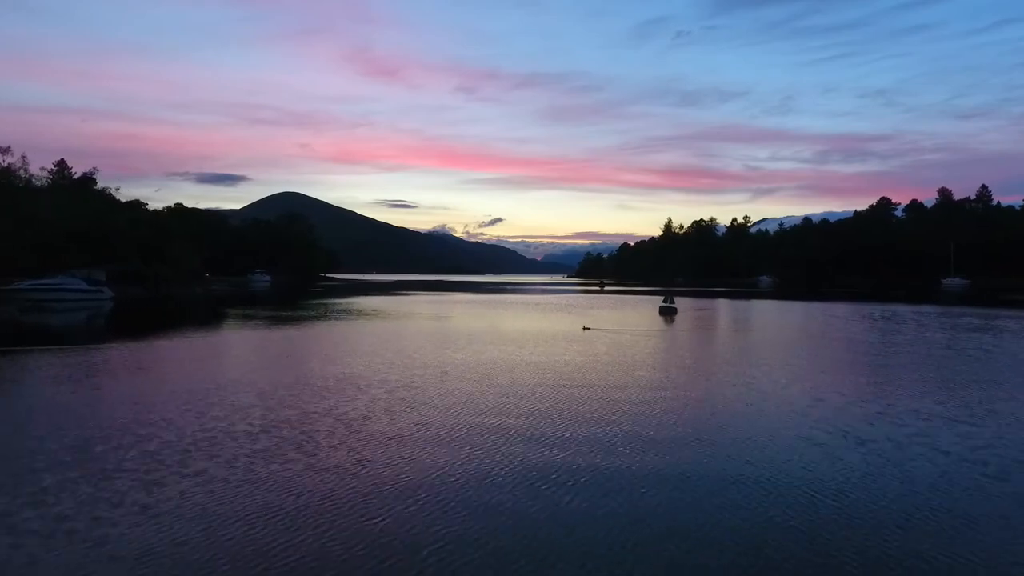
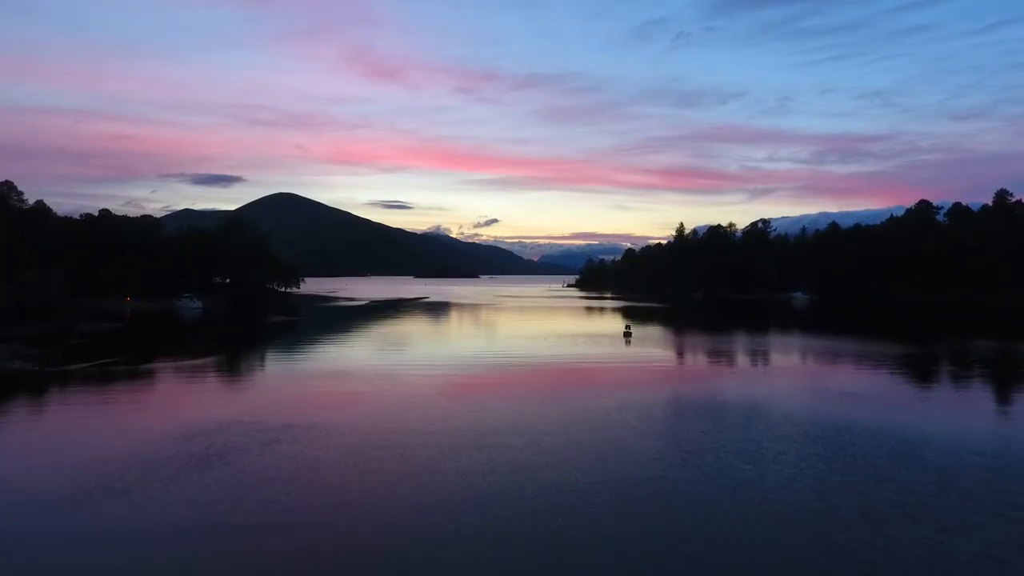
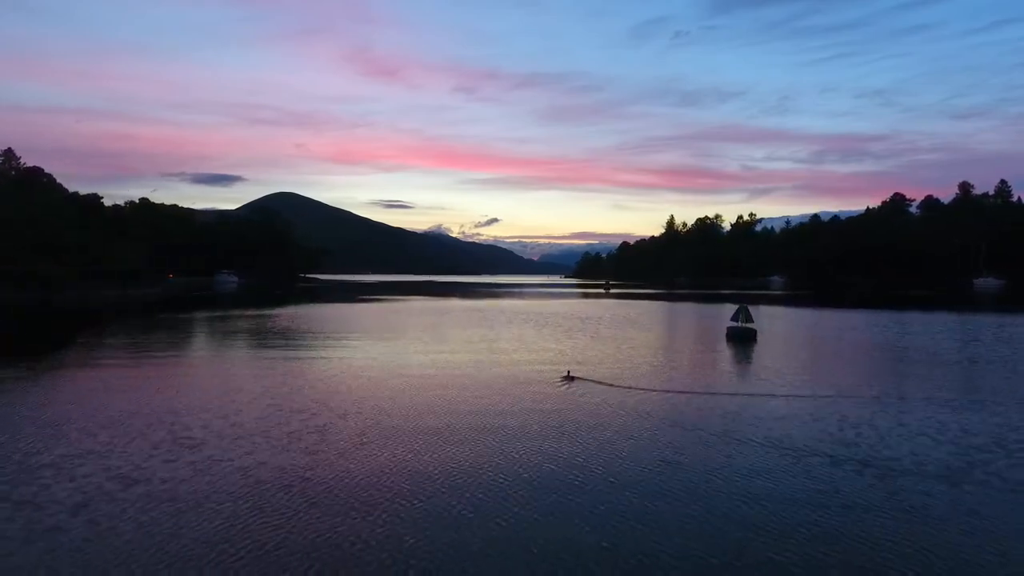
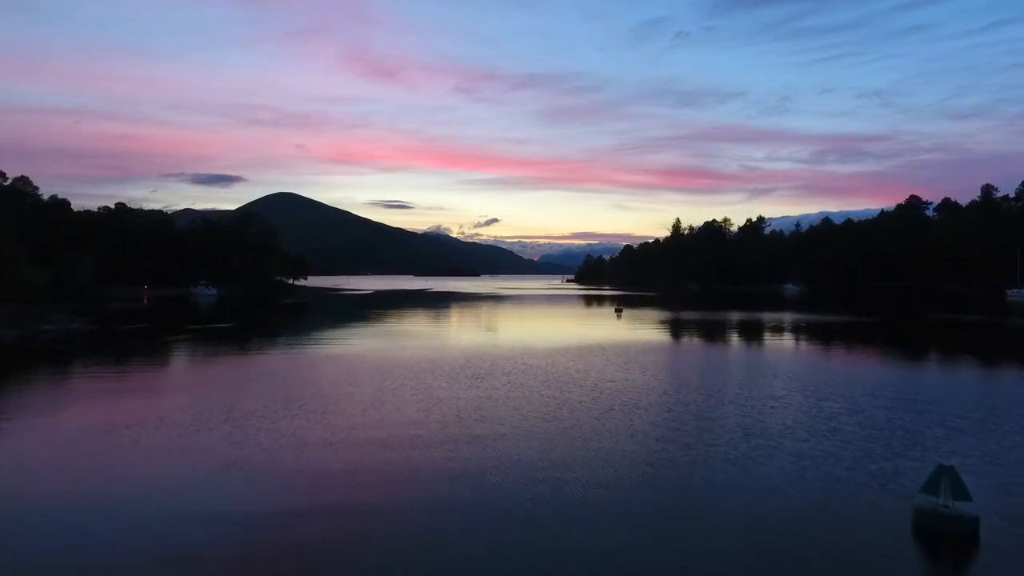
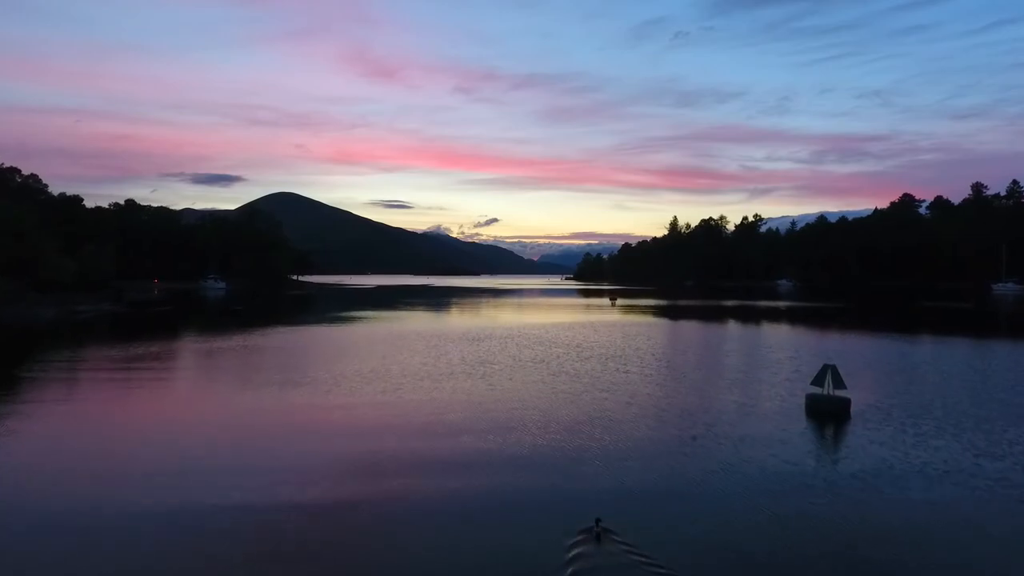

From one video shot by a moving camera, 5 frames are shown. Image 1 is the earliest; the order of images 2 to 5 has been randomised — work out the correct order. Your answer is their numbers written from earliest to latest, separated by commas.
3, 5, 4, 2
